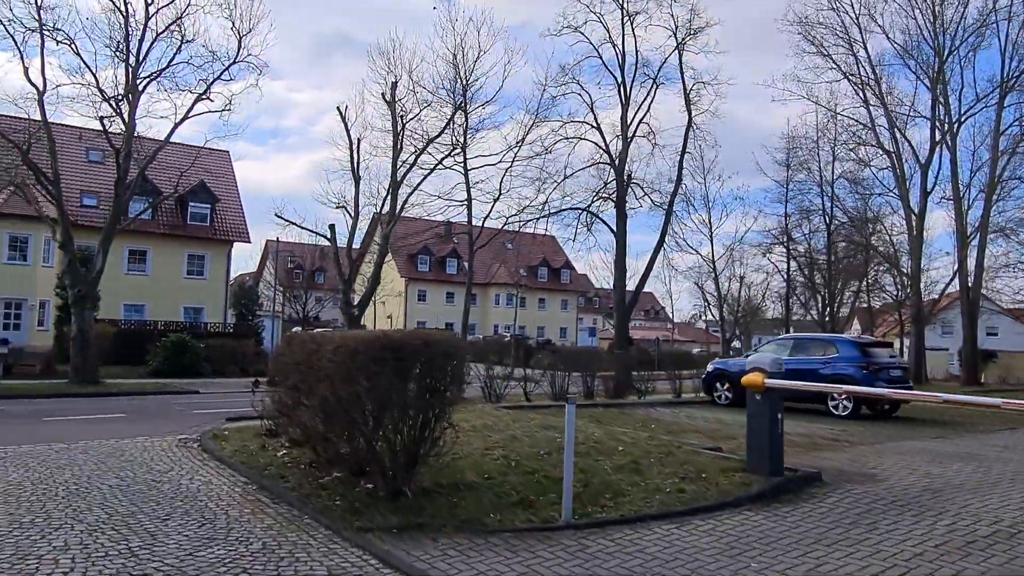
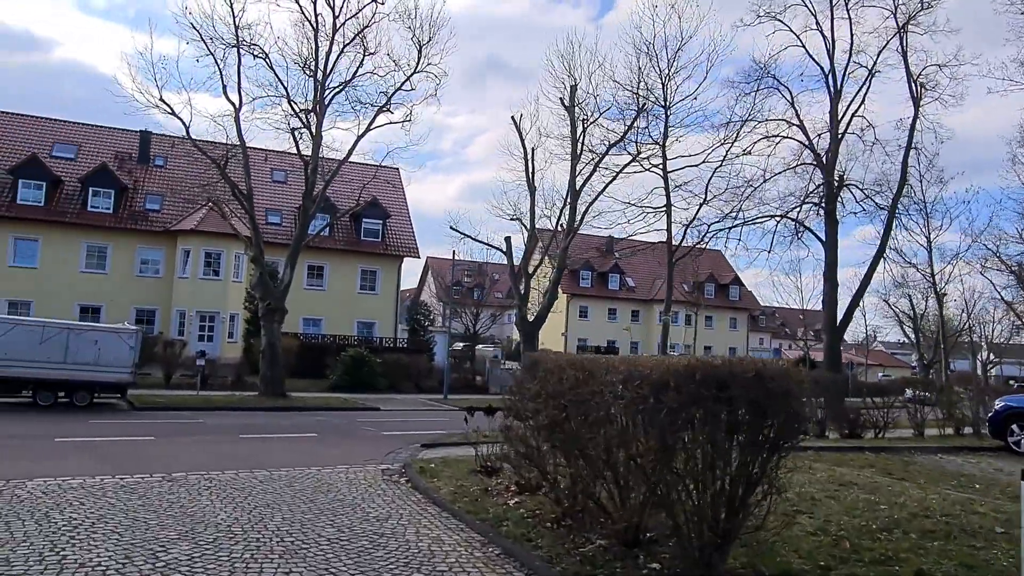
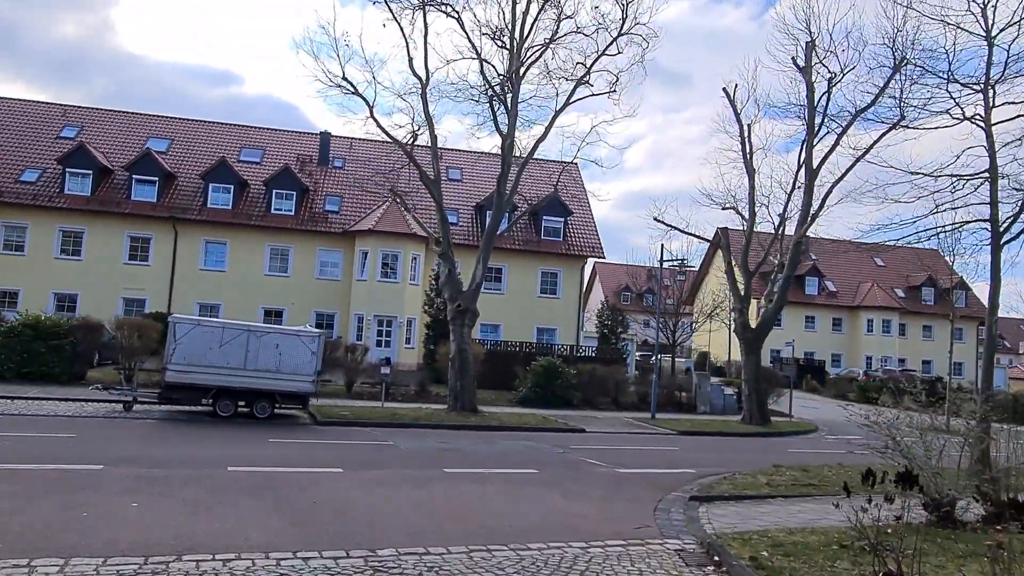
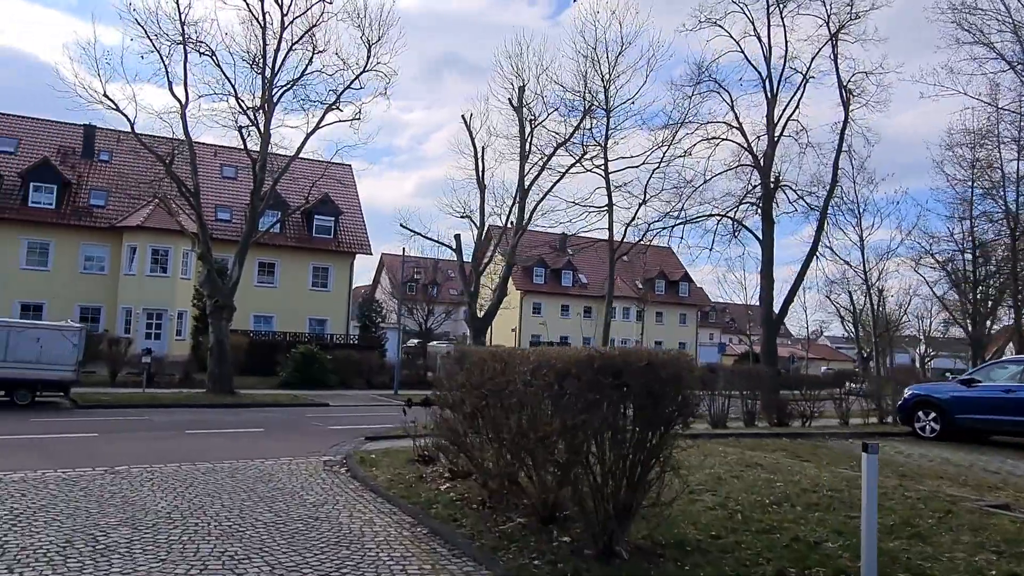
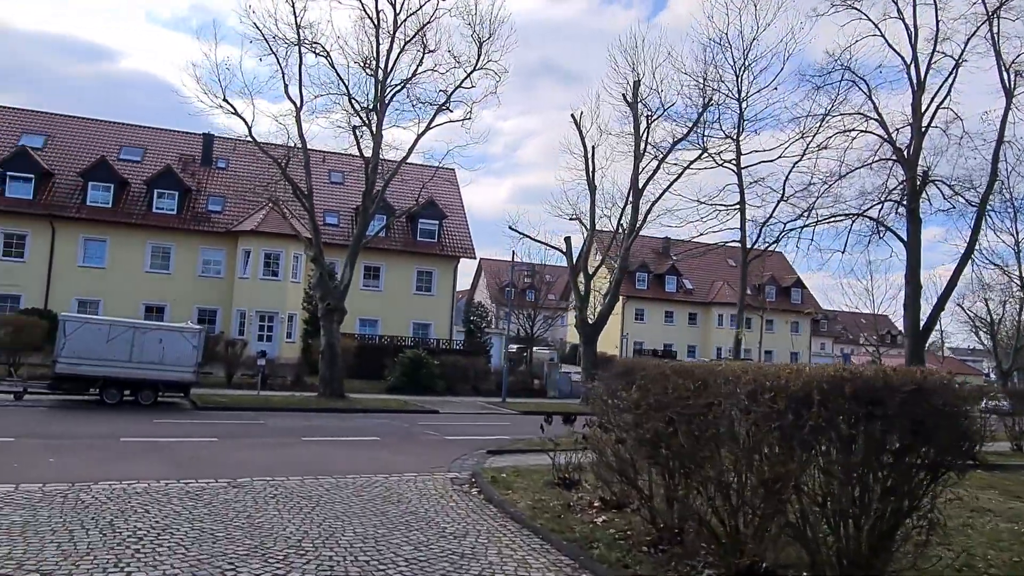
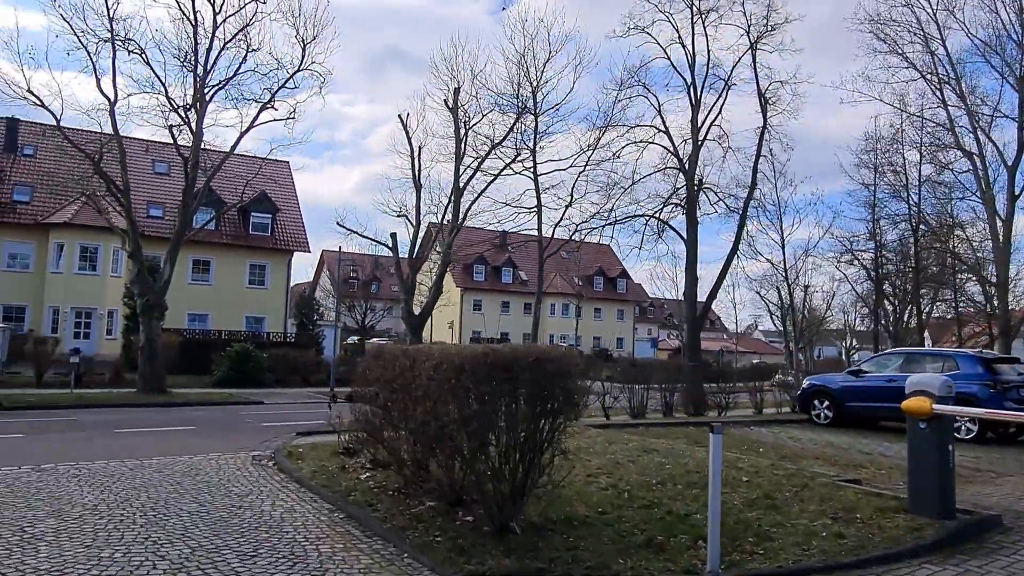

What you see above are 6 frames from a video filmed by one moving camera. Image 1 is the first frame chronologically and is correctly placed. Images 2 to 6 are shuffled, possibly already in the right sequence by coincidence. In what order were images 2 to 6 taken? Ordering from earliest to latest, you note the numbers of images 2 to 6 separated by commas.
6, 4, 2, 5, 3
